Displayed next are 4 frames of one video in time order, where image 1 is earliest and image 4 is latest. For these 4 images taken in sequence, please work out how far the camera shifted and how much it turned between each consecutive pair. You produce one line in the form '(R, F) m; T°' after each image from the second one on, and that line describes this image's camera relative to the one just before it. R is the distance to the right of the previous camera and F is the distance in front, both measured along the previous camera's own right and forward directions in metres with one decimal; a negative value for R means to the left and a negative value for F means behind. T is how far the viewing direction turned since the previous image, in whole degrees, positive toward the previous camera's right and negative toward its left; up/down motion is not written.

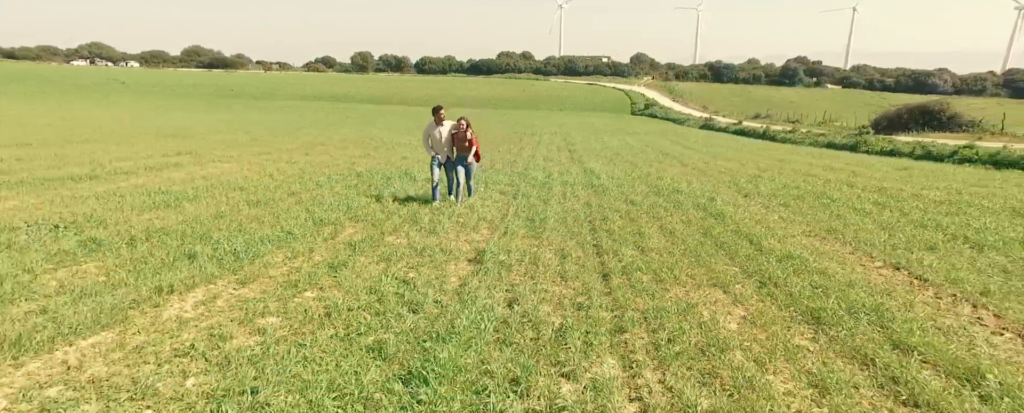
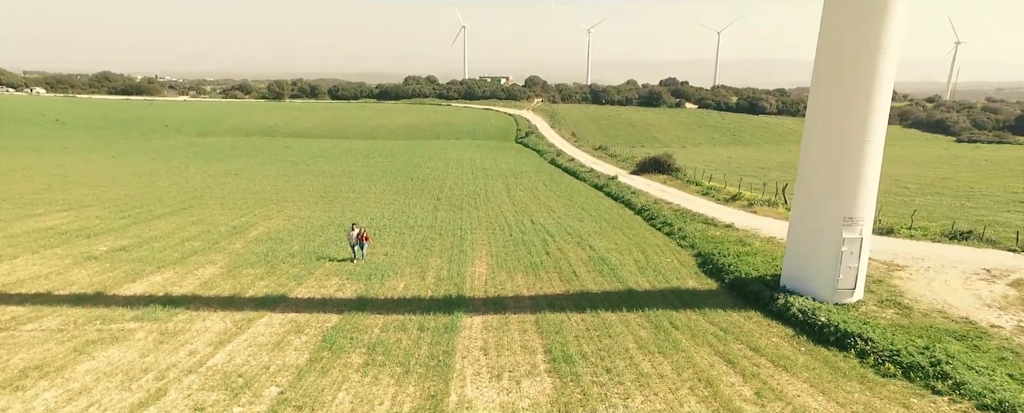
(+1.3, -18.8) m; +8°
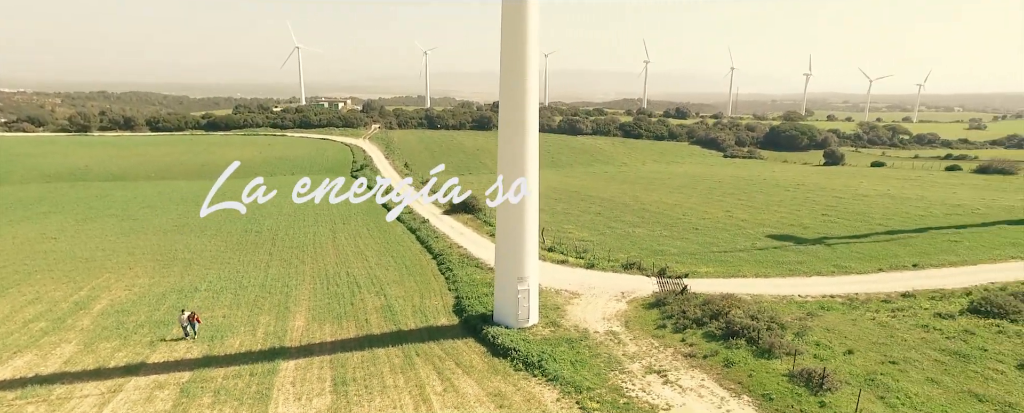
(+2.0, -9.0) m; +14°
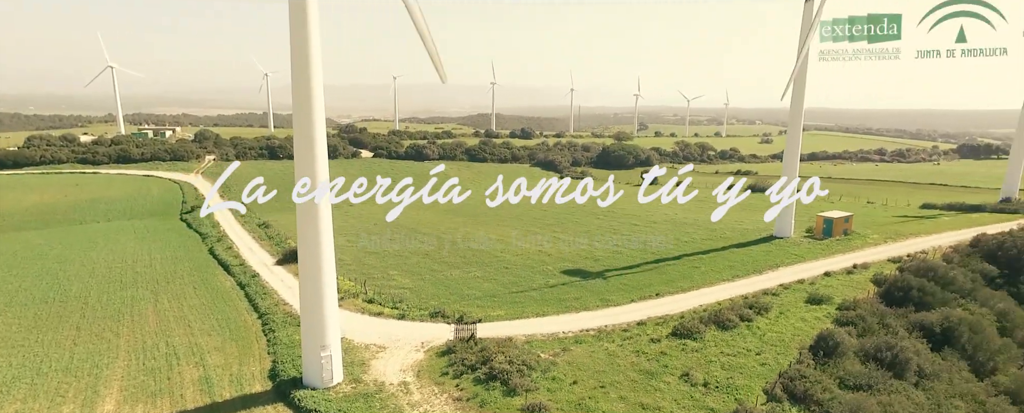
(+2.7, -5.4) m; +13°
